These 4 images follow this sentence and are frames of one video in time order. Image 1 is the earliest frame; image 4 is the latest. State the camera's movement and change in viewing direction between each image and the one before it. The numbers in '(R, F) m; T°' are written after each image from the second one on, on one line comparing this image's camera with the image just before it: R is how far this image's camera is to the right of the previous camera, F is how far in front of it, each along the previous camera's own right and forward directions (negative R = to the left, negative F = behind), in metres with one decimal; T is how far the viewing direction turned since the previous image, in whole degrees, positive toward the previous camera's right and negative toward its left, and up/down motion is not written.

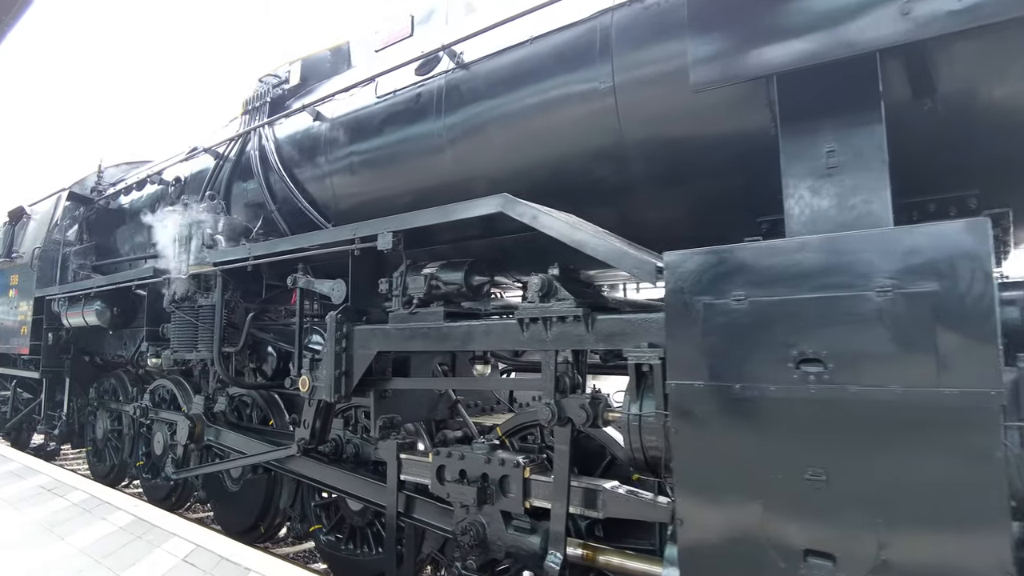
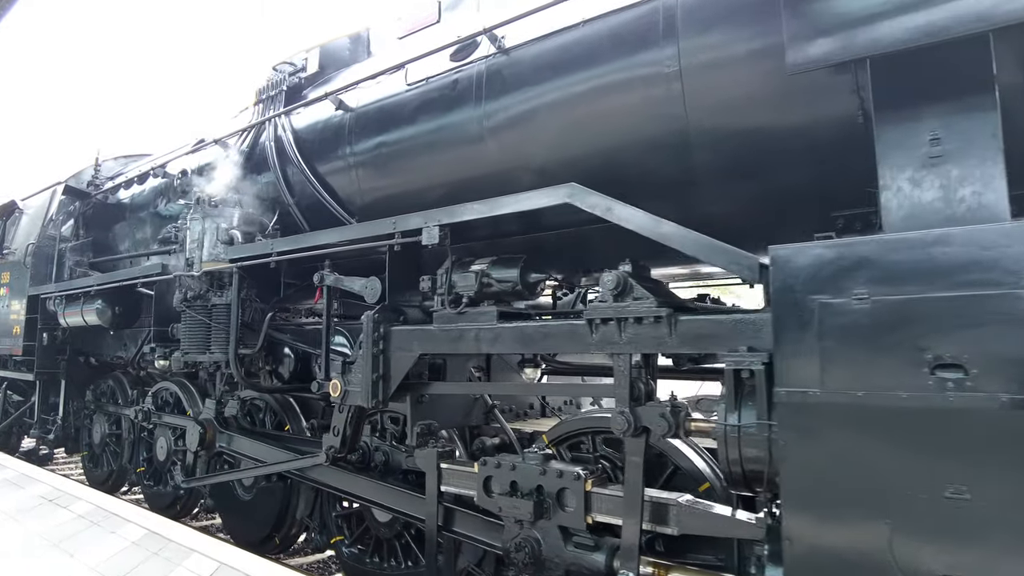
(-0.3, +0.2) m; +1°
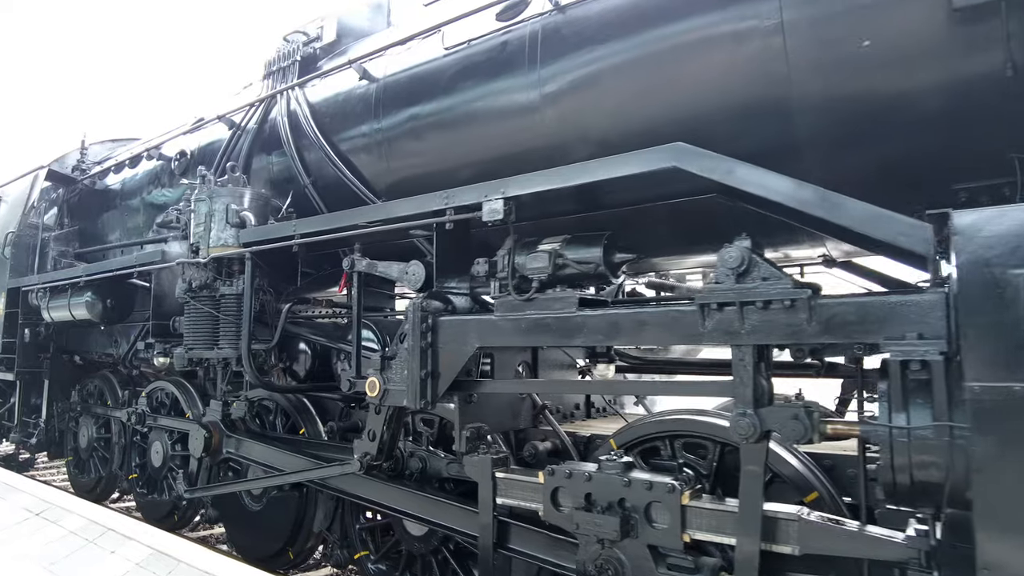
(-0.4, +0.4) m; +2°
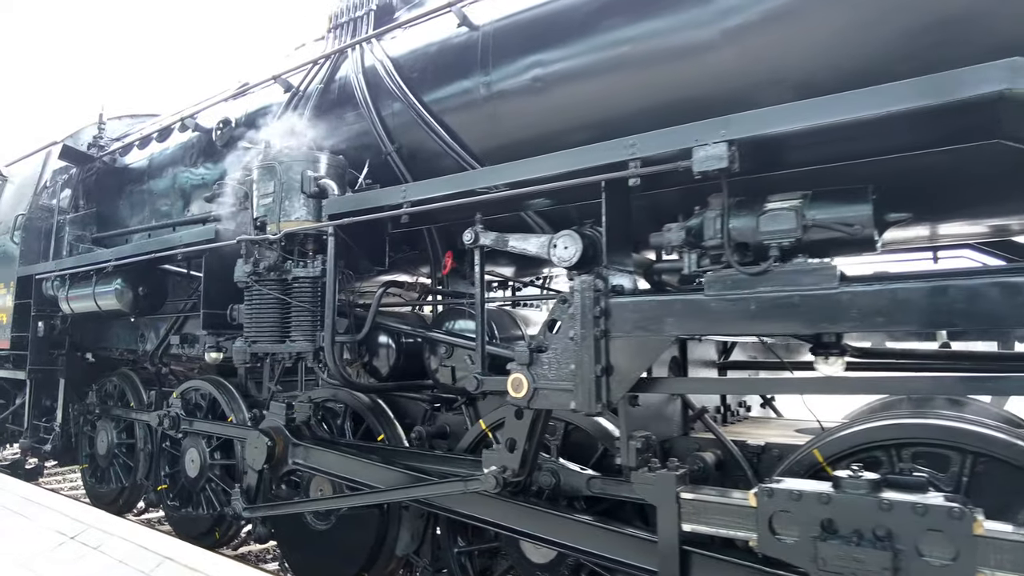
(-0.8, +0.6) m; +1°
